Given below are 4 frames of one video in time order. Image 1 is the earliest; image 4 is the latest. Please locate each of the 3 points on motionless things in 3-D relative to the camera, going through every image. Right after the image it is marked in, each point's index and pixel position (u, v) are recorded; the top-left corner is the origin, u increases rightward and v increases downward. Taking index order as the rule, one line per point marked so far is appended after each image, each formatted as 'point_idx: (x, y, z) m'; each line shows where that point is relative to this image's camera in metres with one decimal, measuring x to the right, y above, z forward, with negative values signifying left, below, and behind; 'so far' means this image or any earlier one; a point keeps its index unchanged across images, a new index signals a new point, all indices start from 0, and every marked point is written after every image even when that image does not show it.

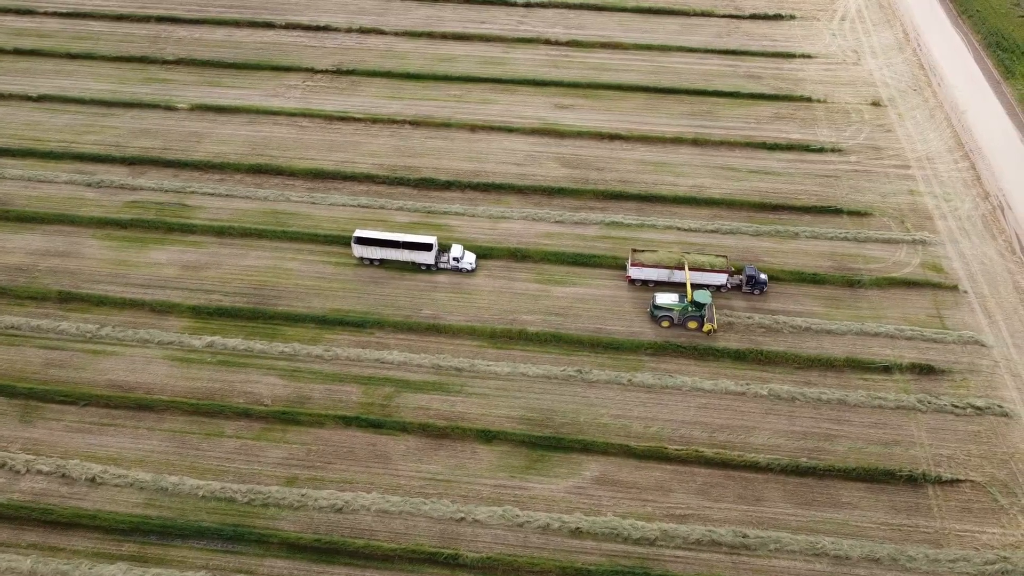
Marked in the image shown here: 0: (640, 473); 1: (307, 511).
0: (+4.2, -6.0, +19.7) m
1: (-6.3, -6.9, +18.6) m
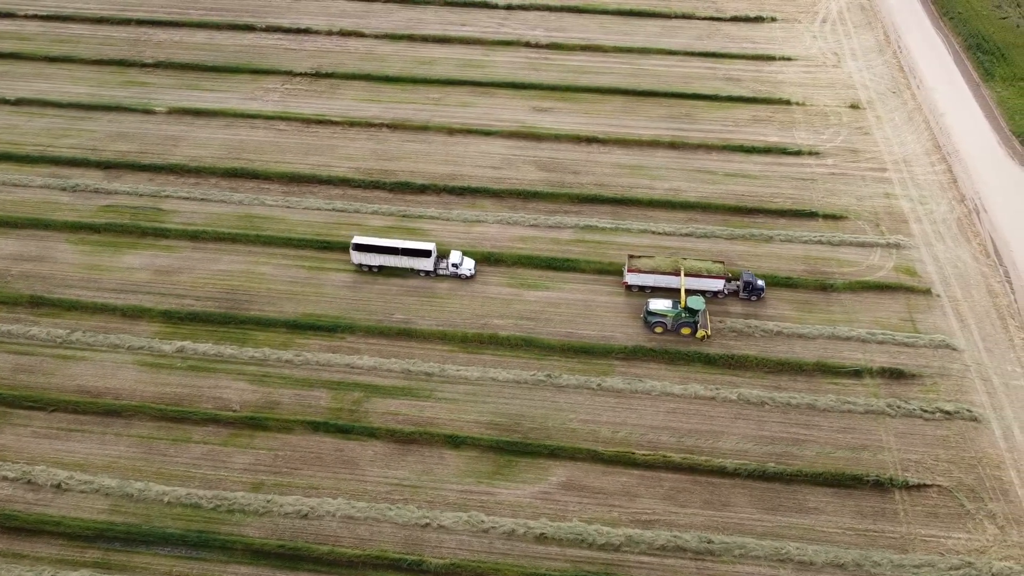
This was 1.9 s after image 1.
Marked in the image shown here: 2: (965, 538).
0: (+3.1, -6.2, +19.7) m
1: (-7.4, -7.0, +18.6) m
2: (+13.8, -7.6, +18.4) m
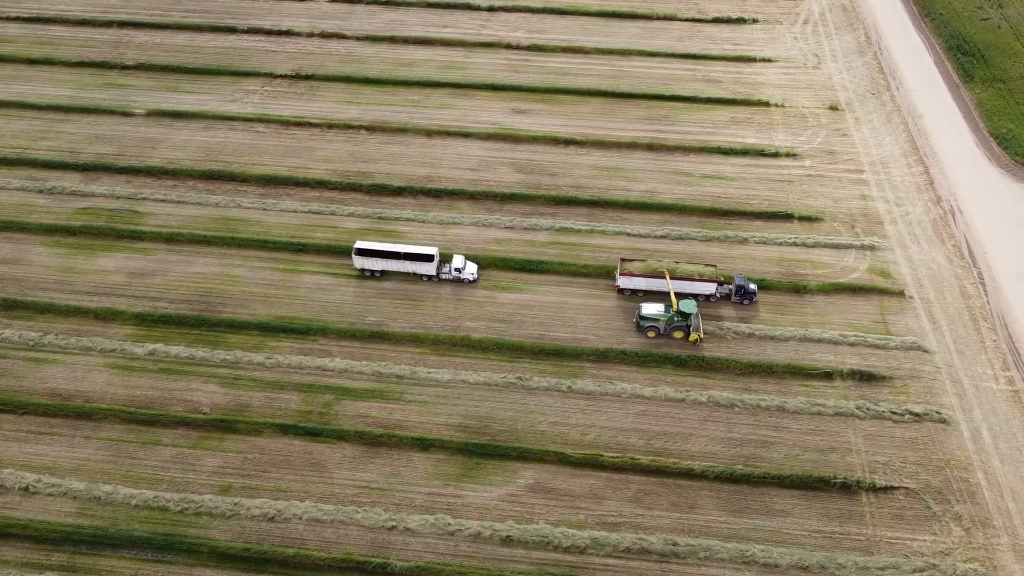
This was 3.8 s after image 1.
0: (+2.1, -6.3, +19.7) m
1: (-8.4, -7.1, +18.6) m
2: (+12.7, -7.7, +18.4) m
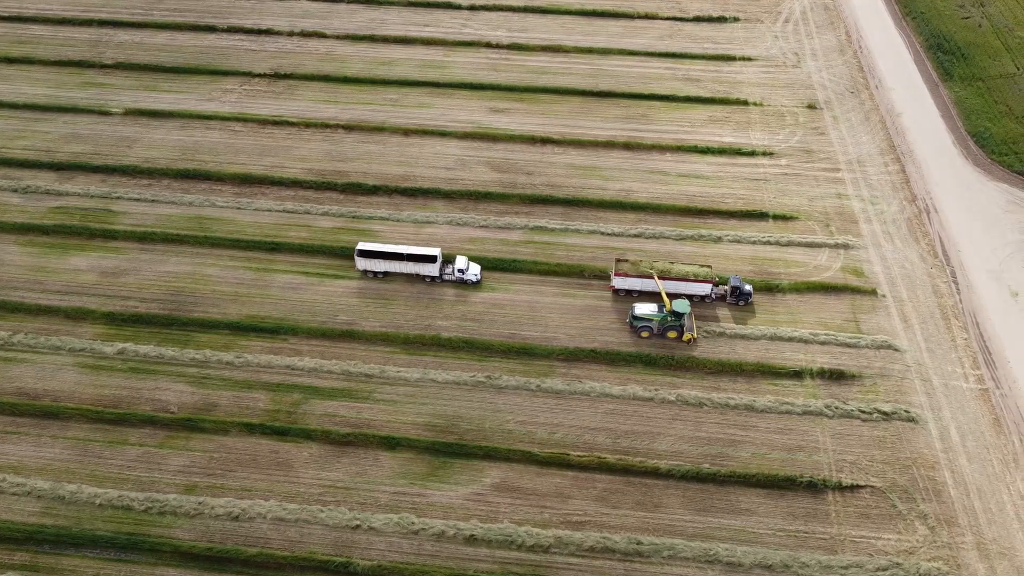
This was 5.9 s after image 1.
0: (+0.9, -6.2, +19.7) m
1: (-9.6, -7.1, +18.6) m
2: (+11.6, -7.6, +18.4) m
